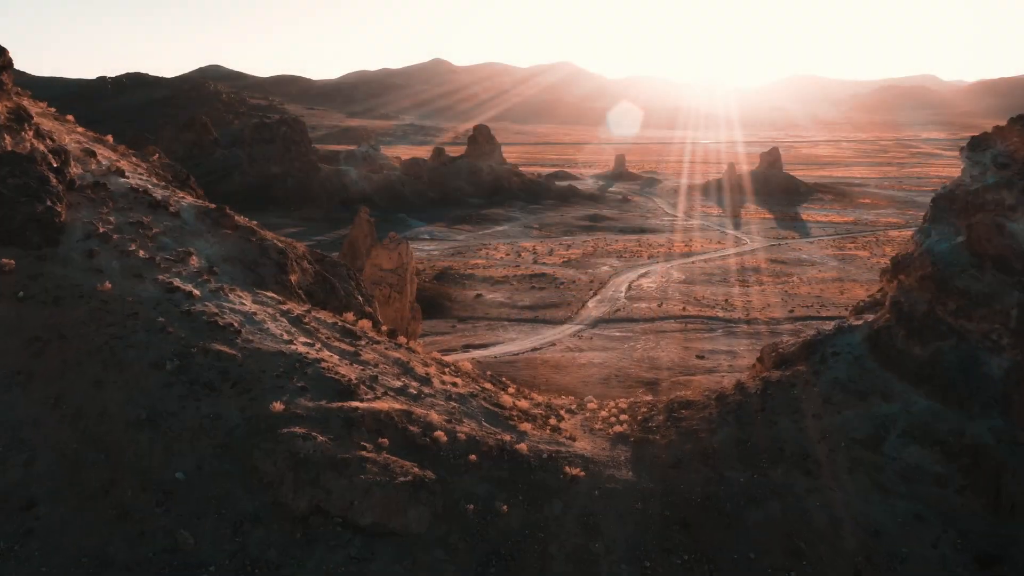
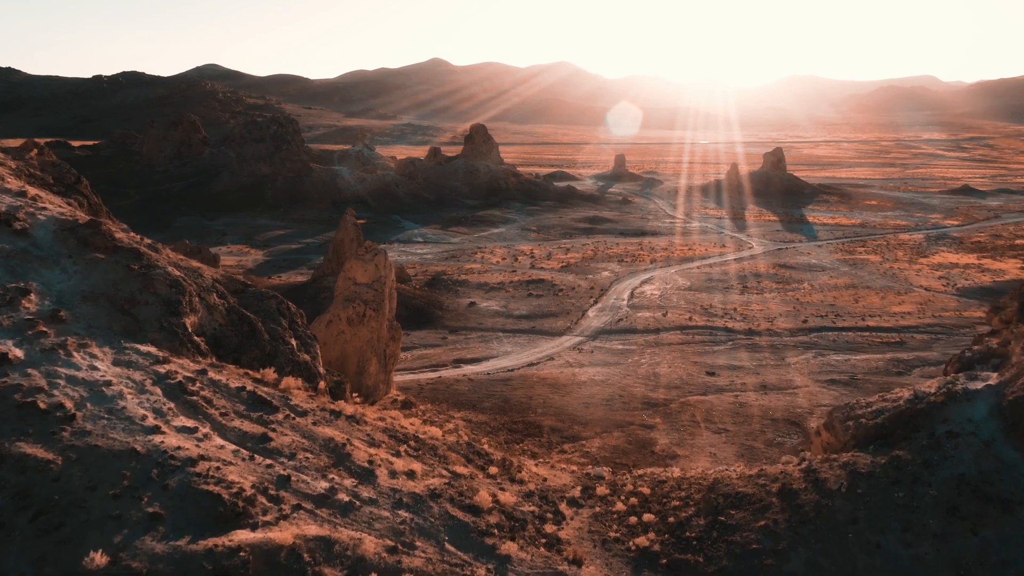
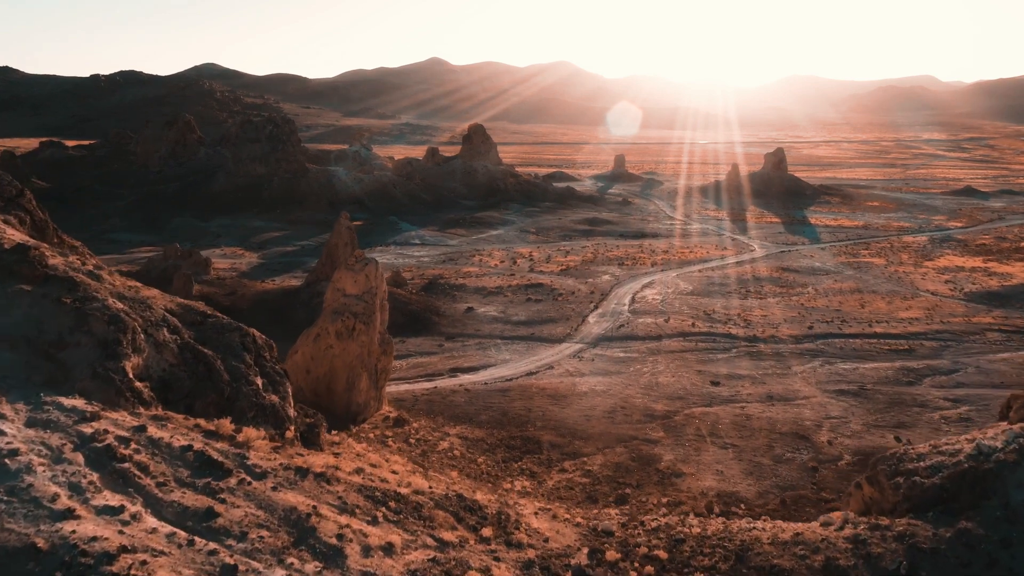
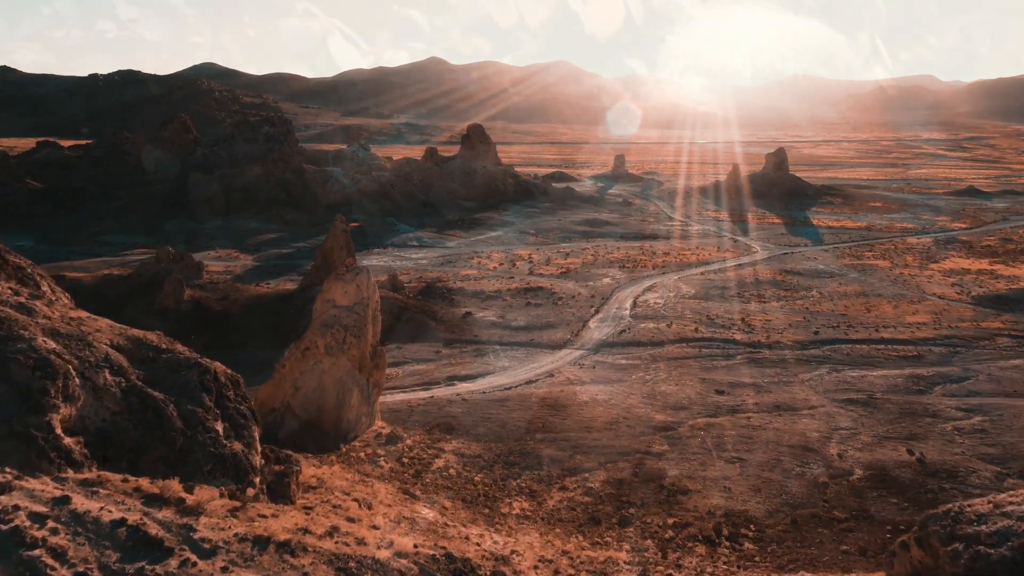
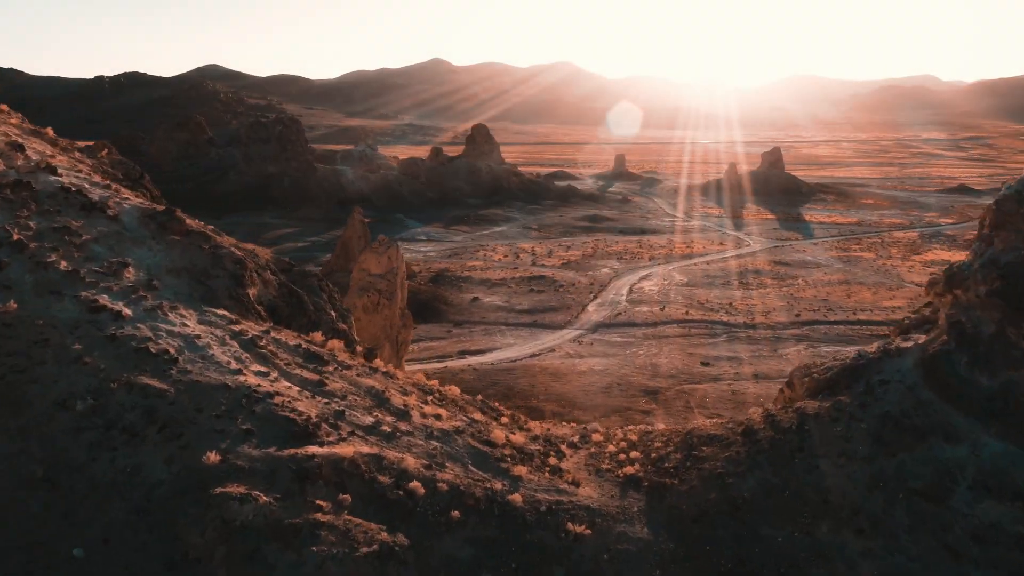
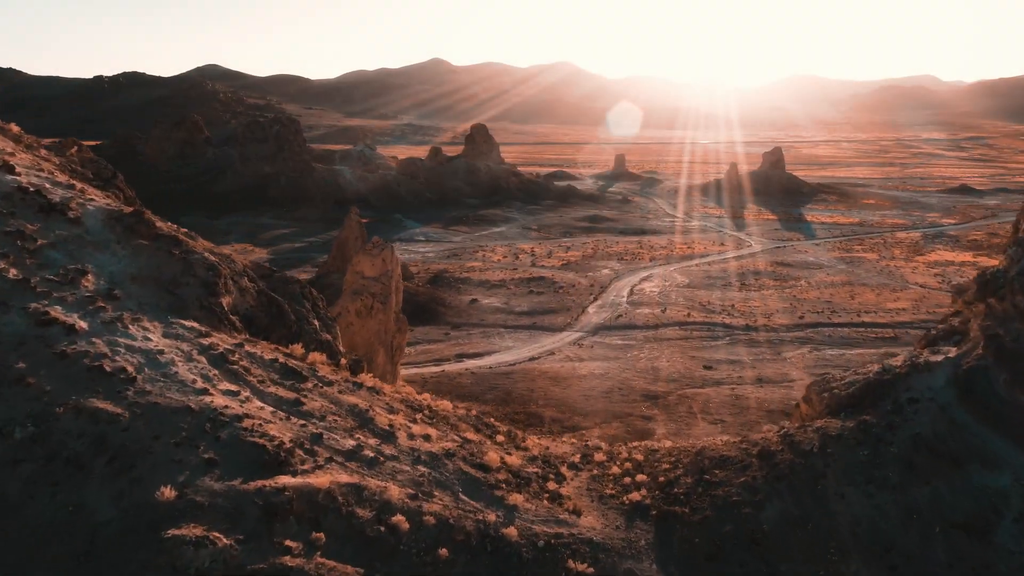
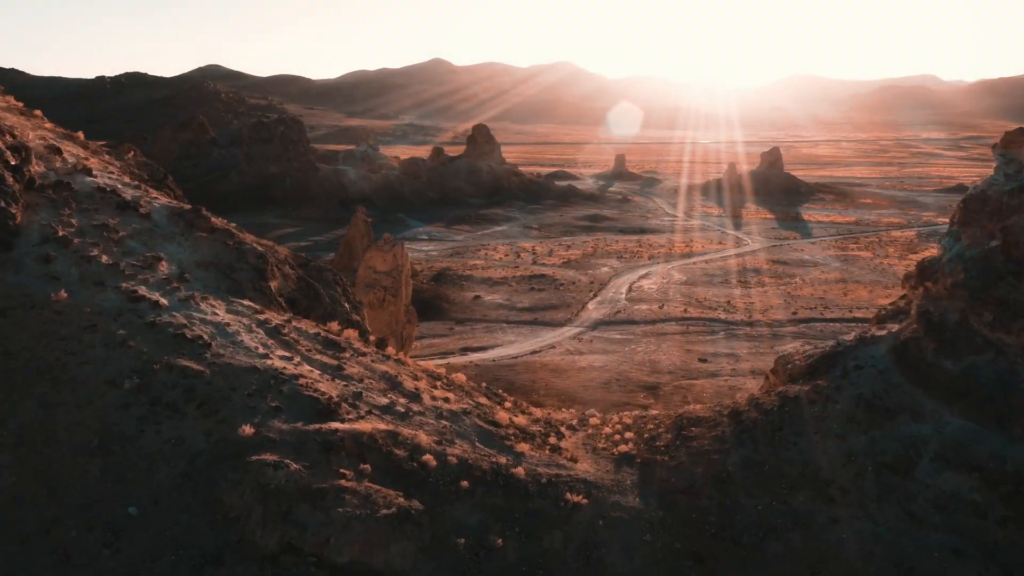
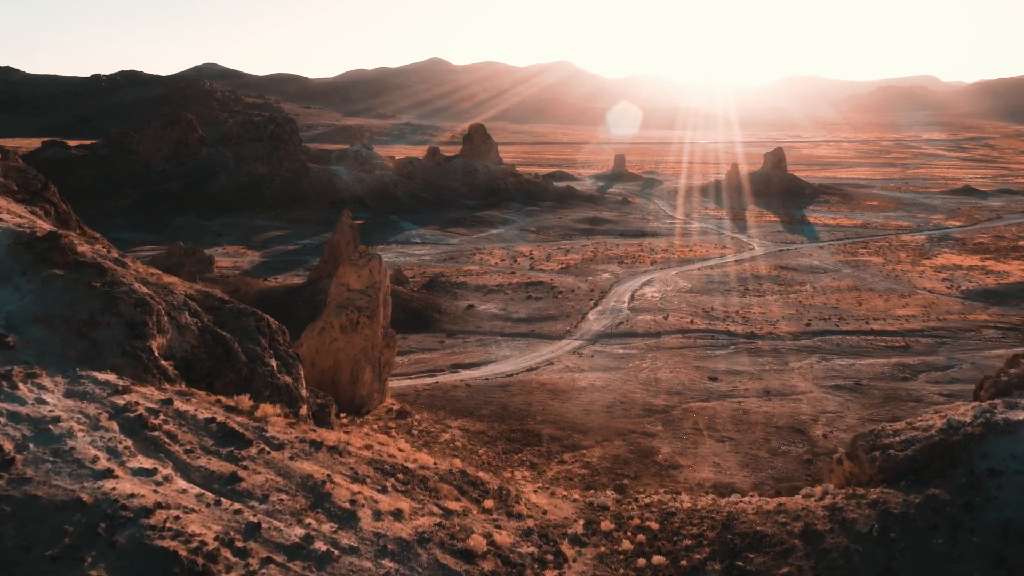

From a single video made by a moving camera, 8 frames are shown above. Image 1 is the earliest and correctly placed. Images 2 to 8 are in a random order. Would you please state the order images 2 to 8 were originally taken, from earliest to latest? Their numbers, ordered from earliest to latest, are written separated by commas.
7, 5, 6, 2, 8, 3, 4
